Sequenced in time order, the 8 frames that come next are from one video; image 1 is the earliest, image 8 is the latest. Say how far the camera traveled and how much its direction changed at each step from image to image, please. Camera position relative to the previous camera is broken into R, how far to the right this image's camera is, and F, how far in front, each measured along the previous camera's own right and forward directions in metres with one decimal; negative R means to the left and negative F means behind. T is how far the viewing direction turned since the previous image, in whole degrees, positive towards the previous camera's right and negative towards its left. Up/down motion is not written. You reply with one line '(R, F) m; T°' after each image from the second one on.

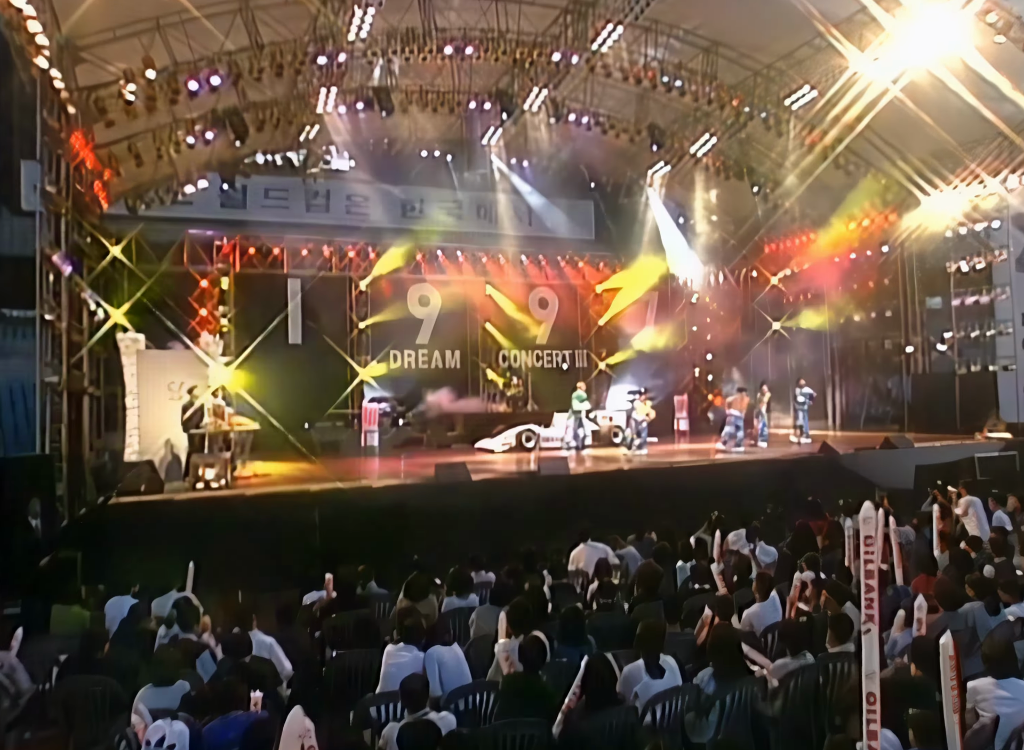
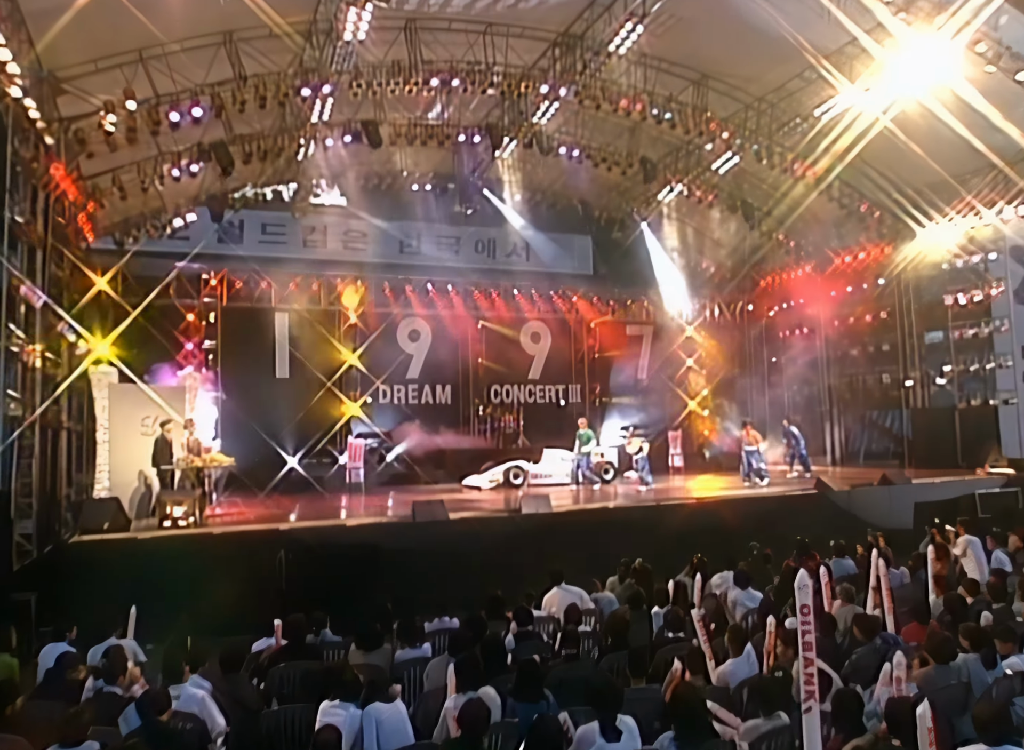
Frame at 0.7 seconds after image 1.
(+0.3, +0.3) m; 0°
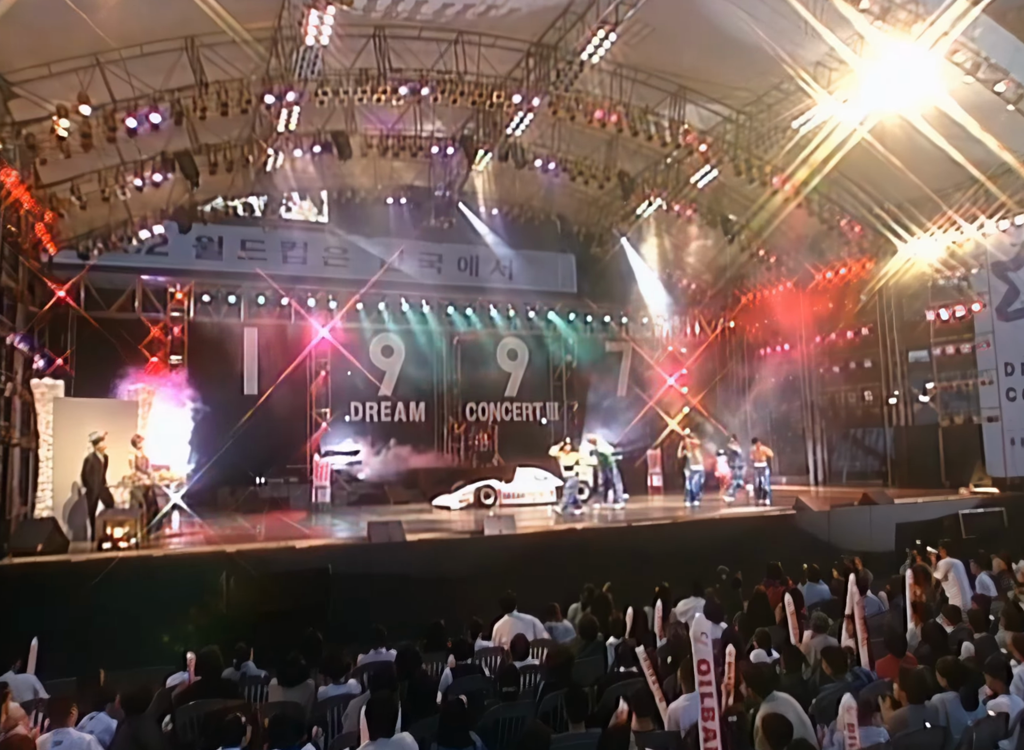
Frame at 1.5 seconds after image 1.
(+0.3, +0.4) m; +1°
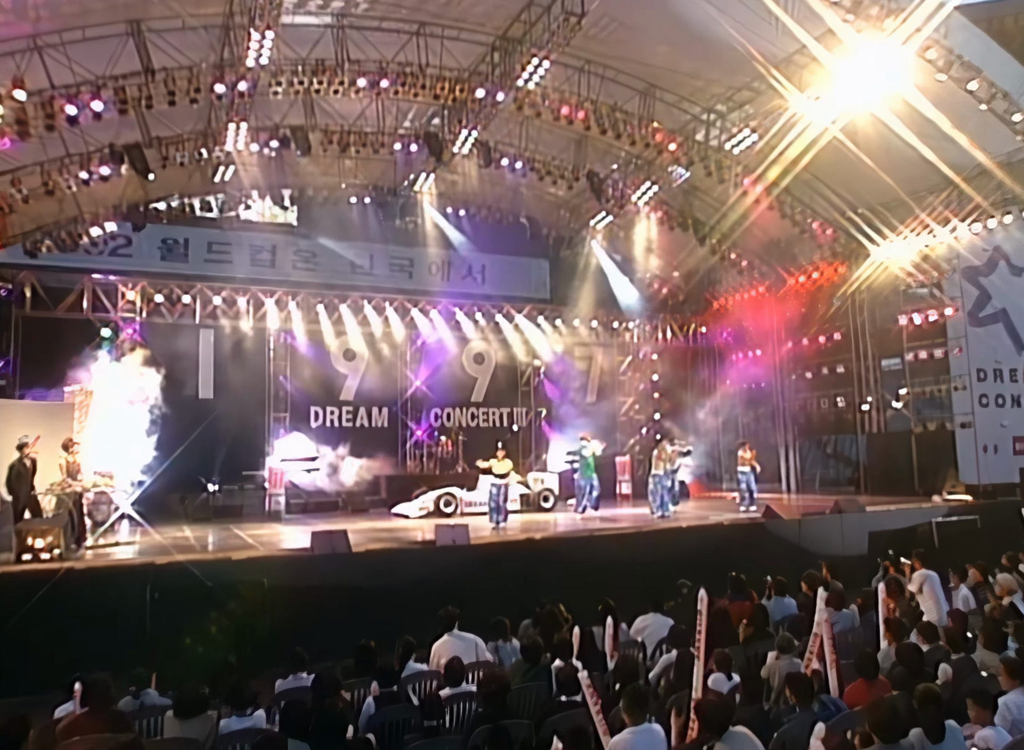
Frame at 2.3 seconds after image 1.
(+0.3, +0.5) m; +2°
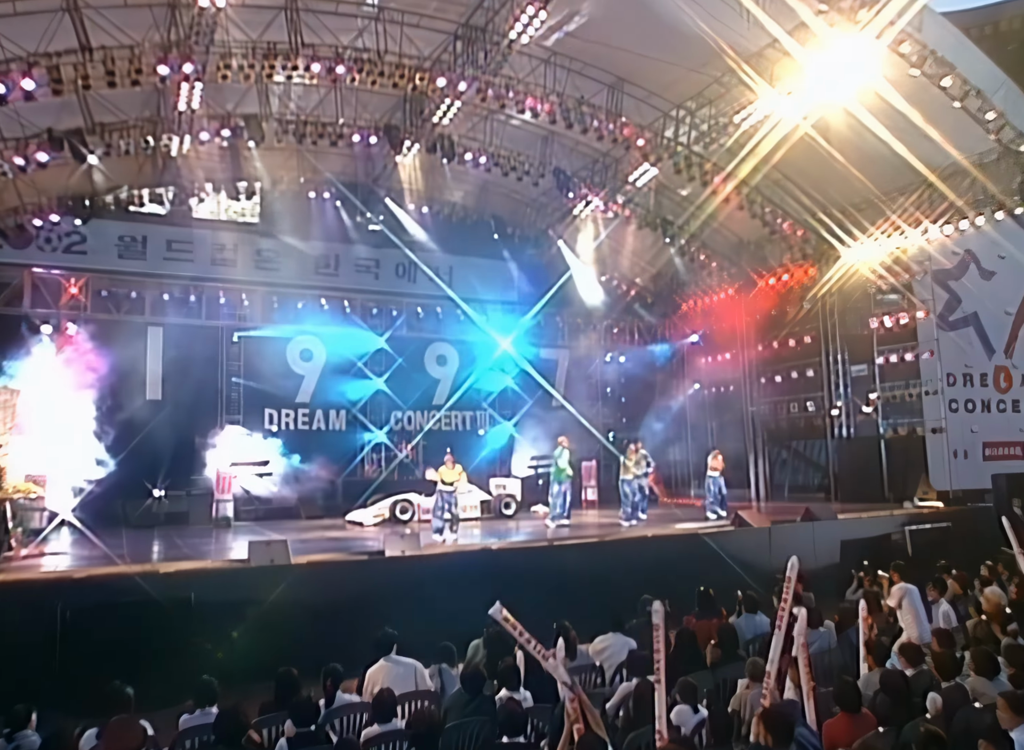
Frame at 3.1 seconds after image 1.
(+0.2, +0.5) m; +2°
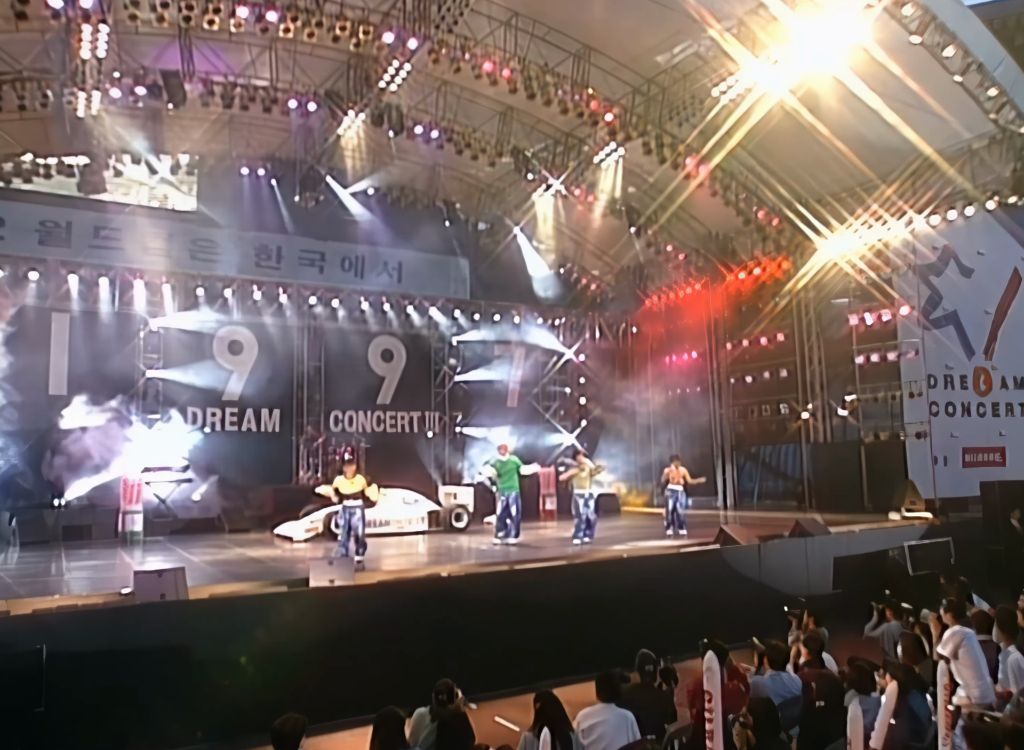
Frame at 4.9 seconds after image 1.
(0.0, +1.3) m; +4°
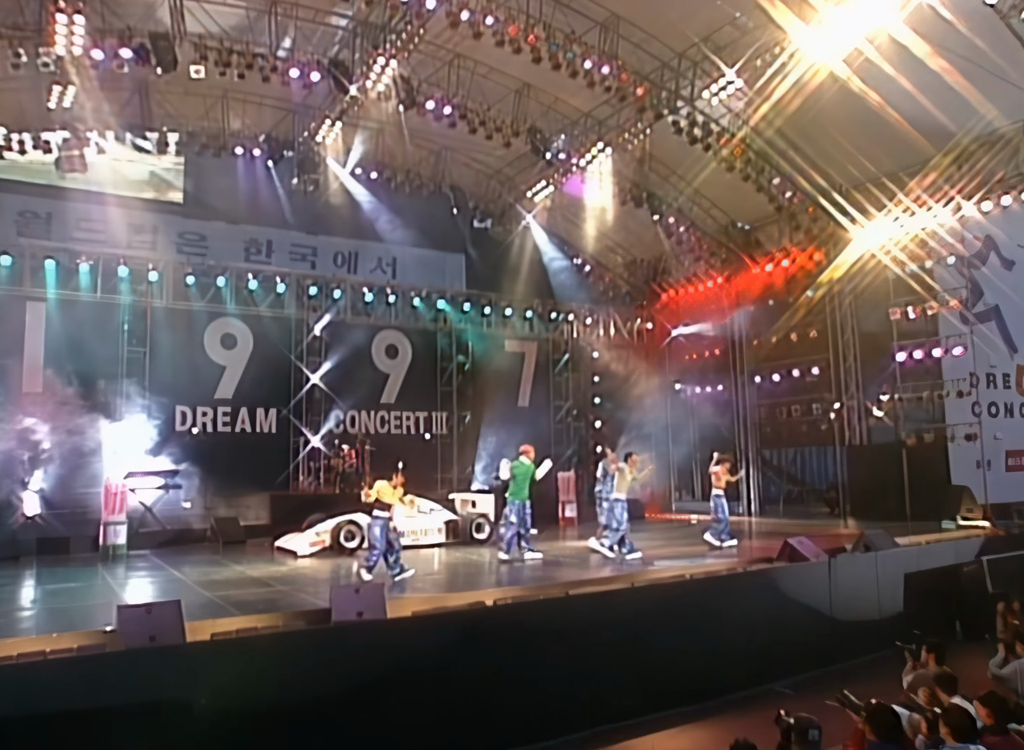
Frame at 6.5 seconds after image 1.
(-0.5, +1.0) m; +1°
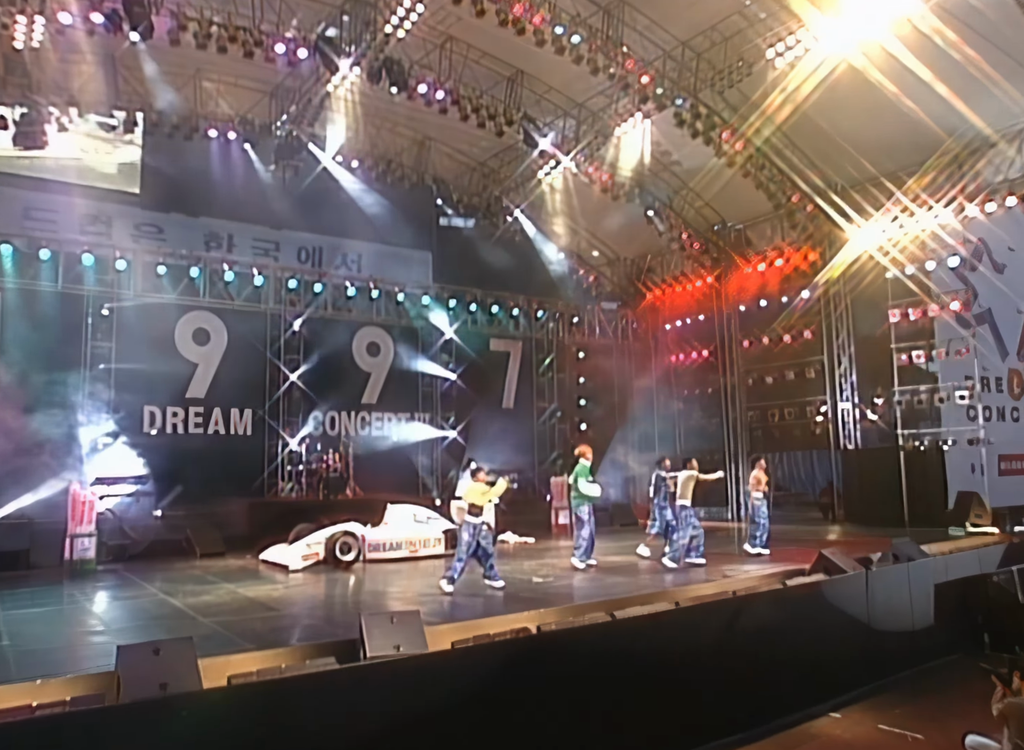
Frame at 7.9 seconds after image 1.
(-0.6, +0.6) m; +3°
